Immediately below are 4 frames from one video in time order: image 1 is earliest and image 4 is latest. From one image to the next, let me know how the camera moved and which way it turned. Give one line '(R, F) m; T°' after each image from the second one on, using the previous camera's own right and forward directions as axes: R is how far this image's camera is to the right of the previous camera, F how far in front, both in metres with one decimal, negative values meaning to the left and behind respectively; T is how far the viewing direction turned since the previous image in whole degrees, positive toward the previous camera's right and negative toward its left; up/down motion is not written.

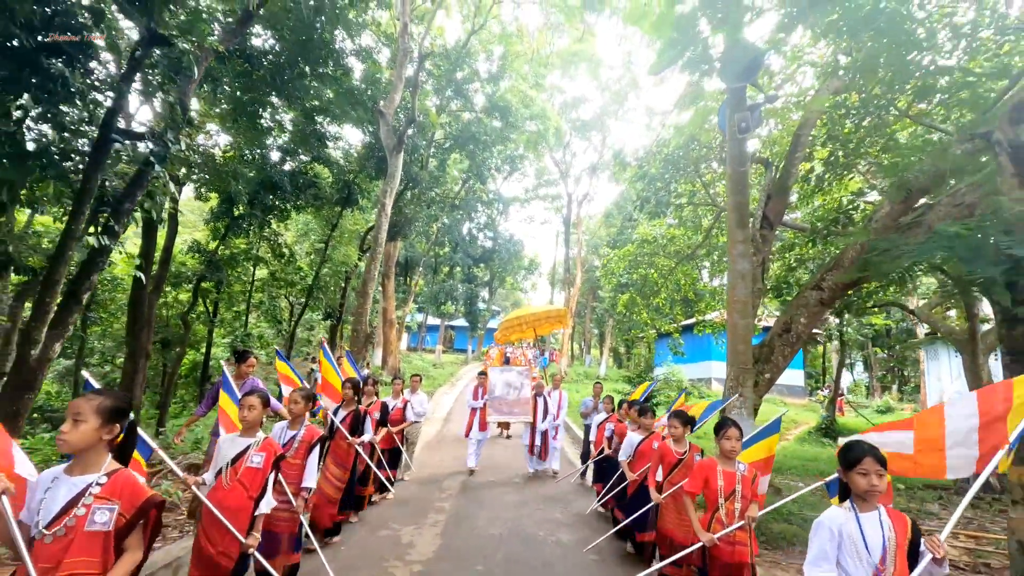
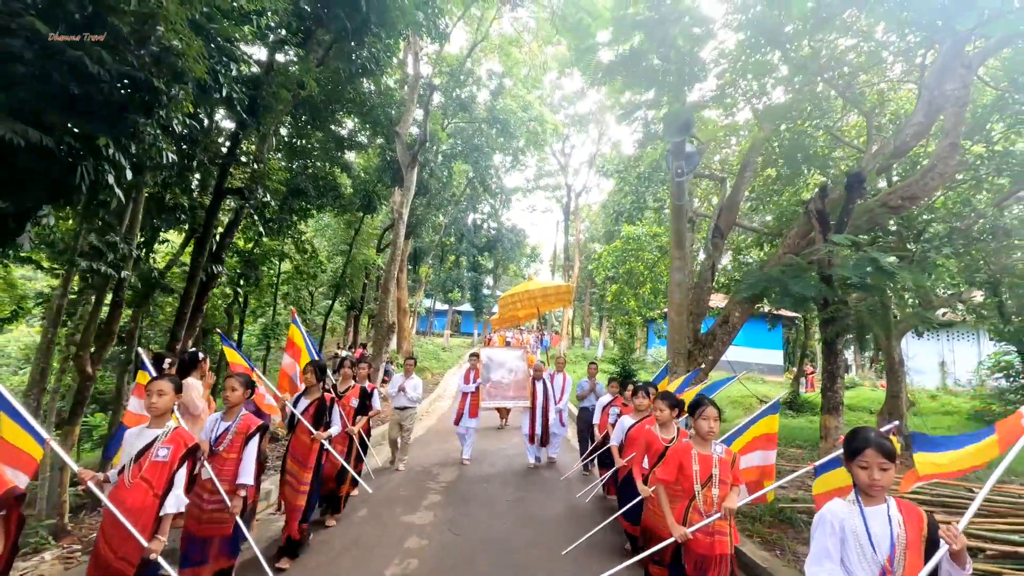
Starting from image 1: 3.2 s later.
(+0.1, -1.6) m; -1°
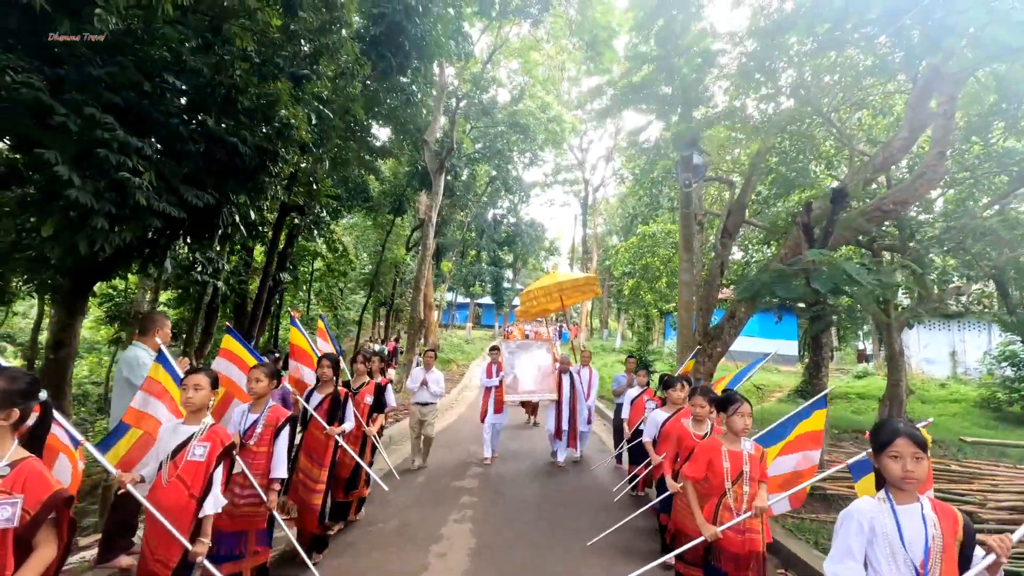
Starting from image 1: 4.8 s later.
(-0.1, -0.8) m; -2°
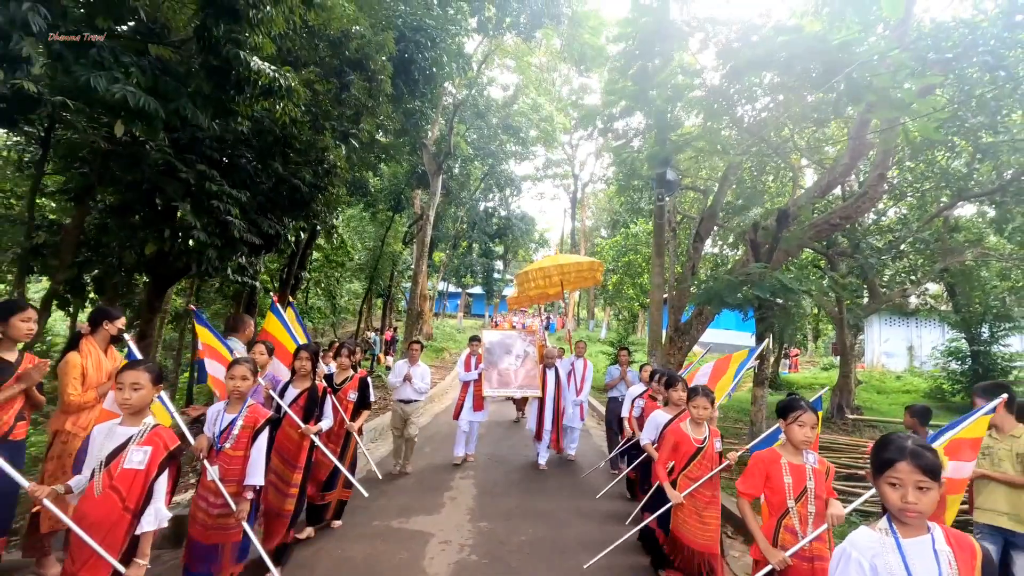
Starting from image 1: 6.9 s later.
(-0.1, -0.9) m; +1°
